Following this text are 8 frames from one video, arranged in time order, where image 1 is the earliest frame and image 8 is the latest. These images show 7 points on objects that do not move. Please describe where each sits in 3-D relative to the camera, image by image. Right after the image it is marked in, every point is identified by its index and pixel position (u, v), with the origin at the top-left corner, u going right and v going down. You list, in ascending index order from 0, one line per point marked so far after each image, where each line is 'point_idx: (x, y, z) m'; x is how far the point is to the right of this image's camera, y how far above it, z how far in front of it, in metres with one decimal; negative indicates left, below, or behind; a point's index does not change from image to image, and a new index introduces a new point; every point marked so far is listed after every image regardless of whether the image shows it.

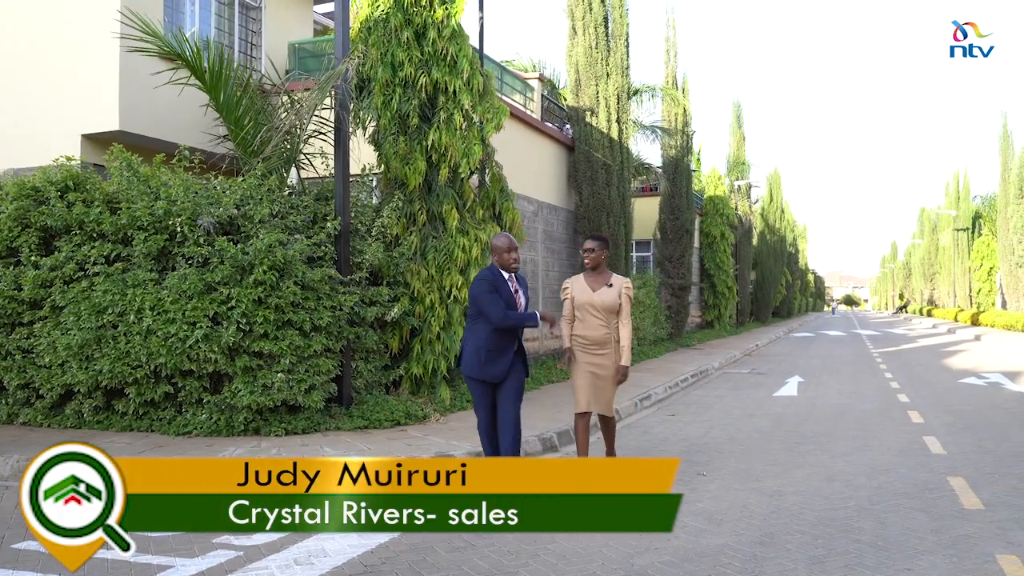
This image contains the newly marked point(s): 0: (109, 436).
0: (-3.9, -1.4, +8.0) m
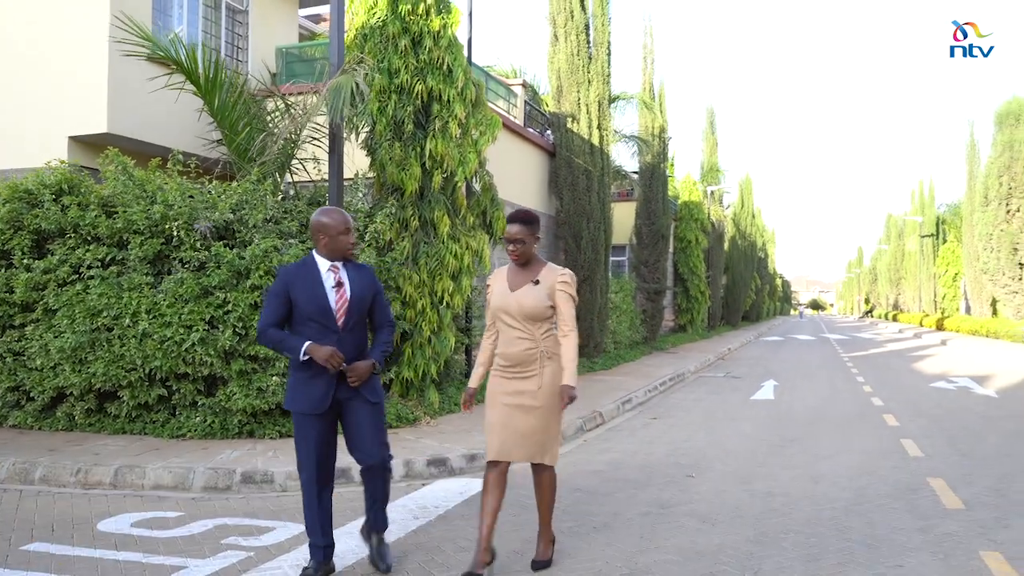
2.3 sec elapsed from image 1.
0: (-4.0, -1.5, +8.0) m
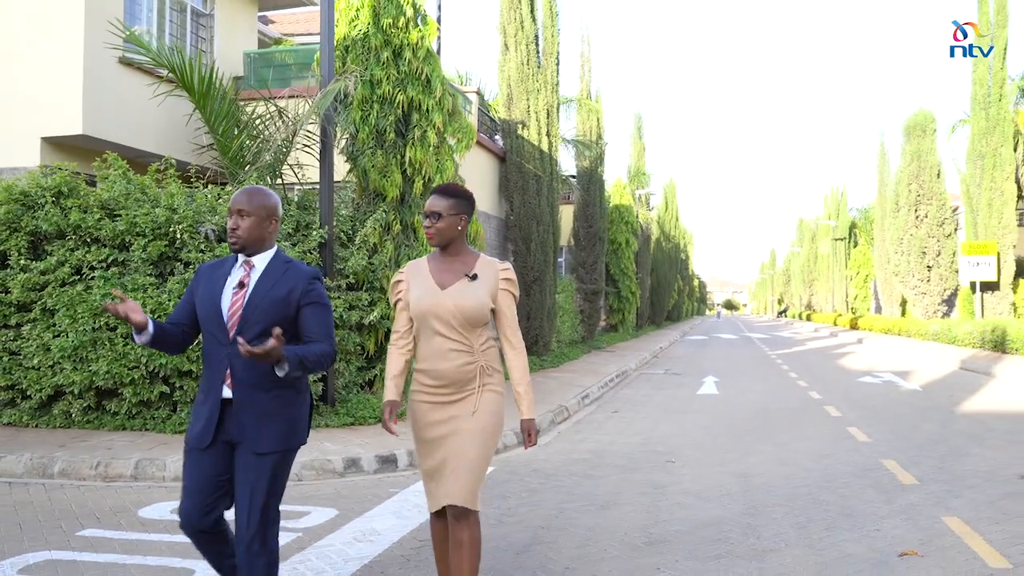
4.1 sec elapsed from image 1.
0: (-4.0, -1.5, +8.2) m
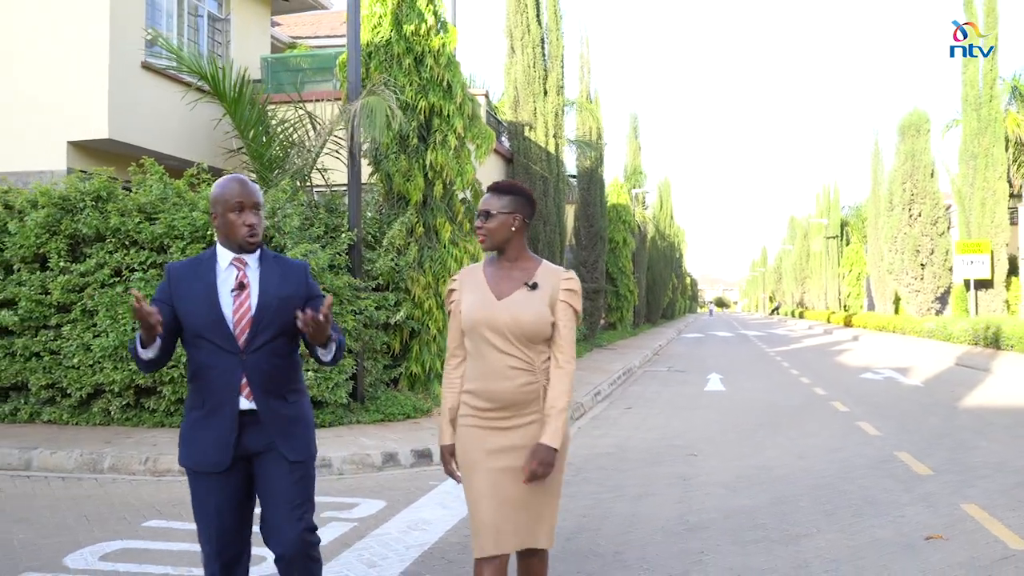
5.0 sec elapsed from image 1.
0: (-3.8, -1.5, +8.5) m
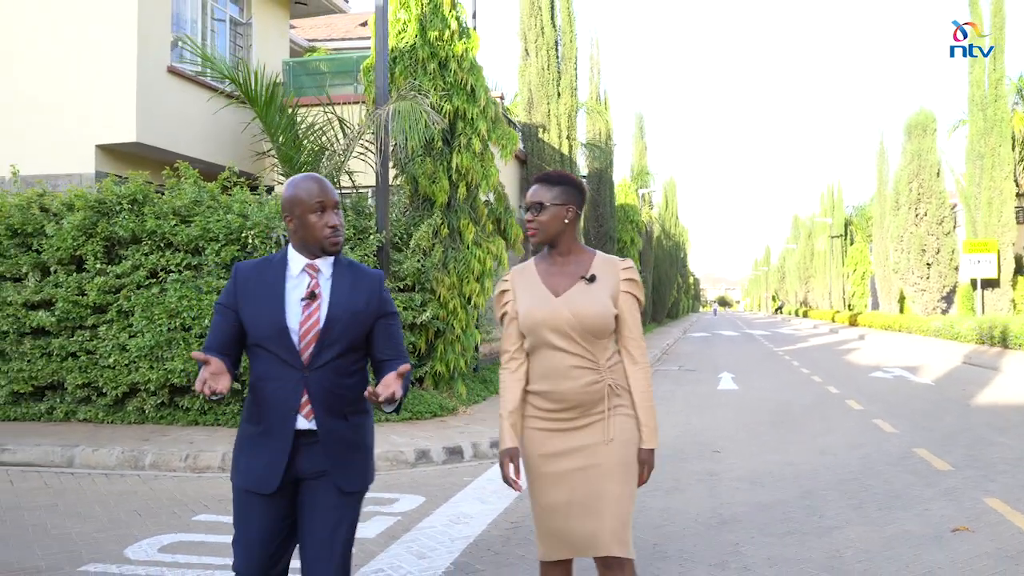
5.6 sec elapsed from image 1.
0: (-3.5, -1.5, +8.7) m
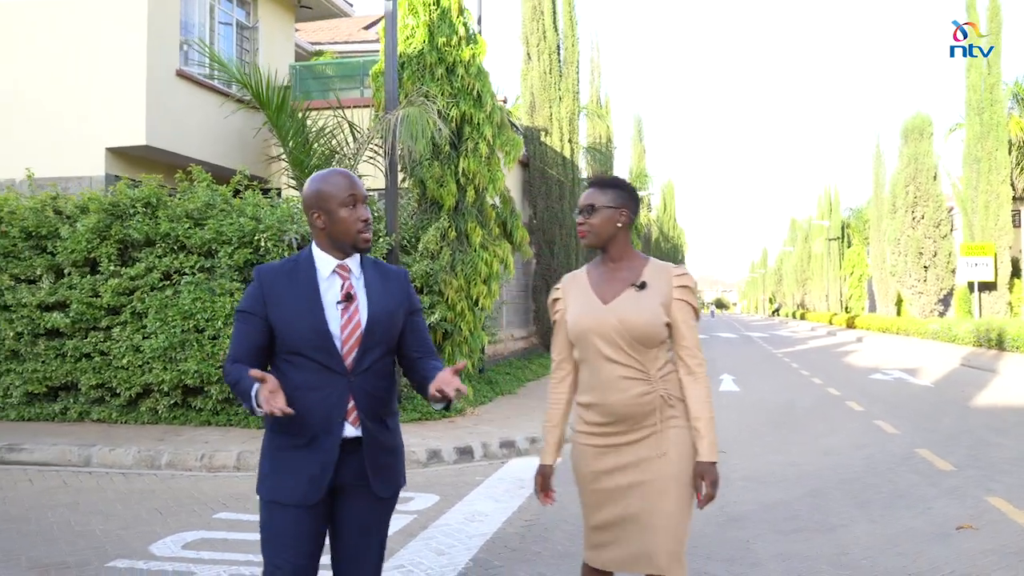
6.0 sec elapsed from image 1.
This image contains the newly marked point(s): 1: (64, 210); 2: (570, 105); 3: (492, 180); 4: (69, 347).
0: (-3.4, -1.5, +8.8) m
1: (-5.0, +0.9, +9.3) m
2: (+1.4, +4.4, +19.8) m
3: (-0.3, +1.4, +11.0) m
4: (-4.9, -0.7, +9.1) m
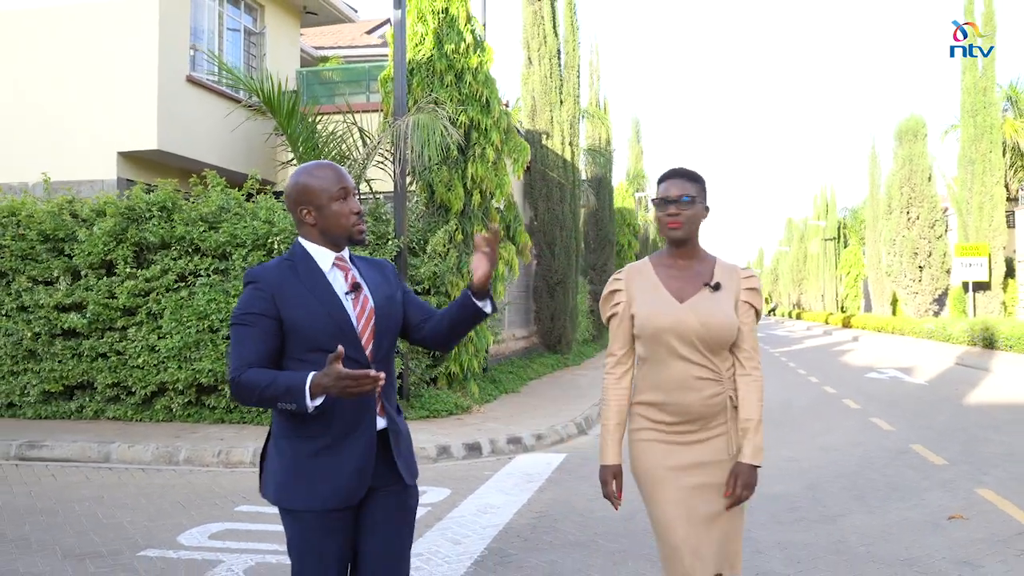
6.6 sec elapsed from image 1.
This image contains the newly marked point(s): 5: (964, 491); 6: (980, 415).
0: (-3.3, -1.5, +9.1) m
1: (-5.0, +0.9, +9.5) m
2: (+1.4, +4.4, +20.1) m
3: (-0.2, +1.4, +11.2) m
4: (-4.8, -0.7, +9.4) m
5: (+3.6, -1.6, +6.5) m
6: (+6.4, -1.7, +11.2) m
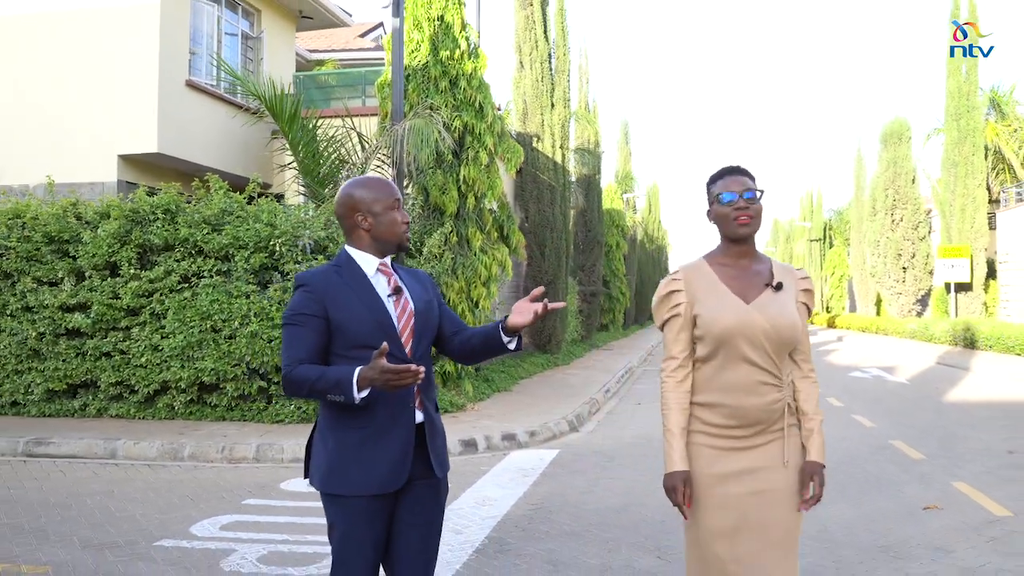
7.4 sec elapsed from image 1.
0: (-3.4, -1.5, +9.3) m
1: (-5.0, +0.9, +9.7) m
2: (+1.2, +4.4, +20.4) m
3: (-0.3, +1.4, +11.5) m
4: (-4.9, -0.7, +9.6) m
5: (+3.5, -1.6, +6.8) m
6: (+6.3, -1.7, +11.5) m
